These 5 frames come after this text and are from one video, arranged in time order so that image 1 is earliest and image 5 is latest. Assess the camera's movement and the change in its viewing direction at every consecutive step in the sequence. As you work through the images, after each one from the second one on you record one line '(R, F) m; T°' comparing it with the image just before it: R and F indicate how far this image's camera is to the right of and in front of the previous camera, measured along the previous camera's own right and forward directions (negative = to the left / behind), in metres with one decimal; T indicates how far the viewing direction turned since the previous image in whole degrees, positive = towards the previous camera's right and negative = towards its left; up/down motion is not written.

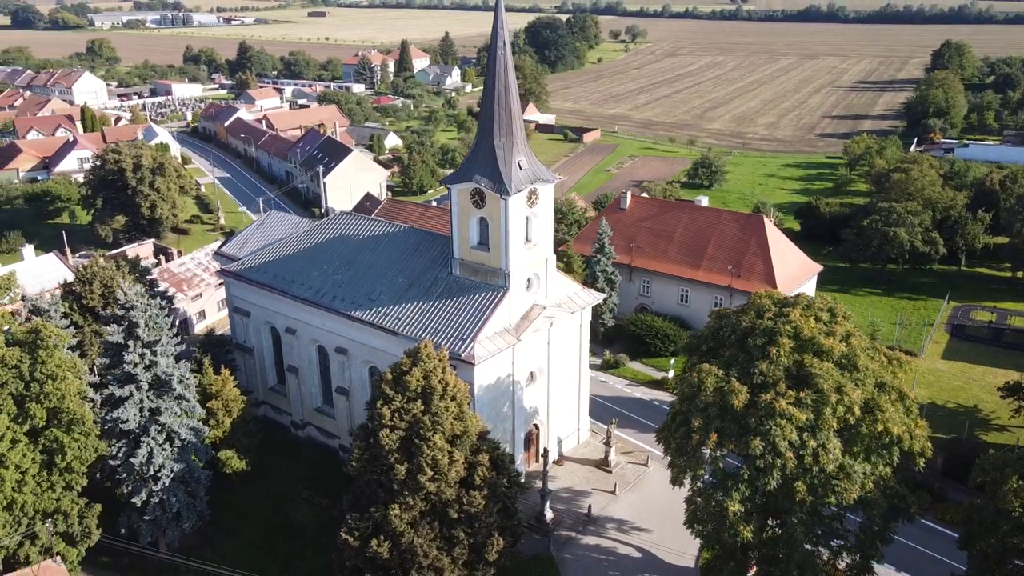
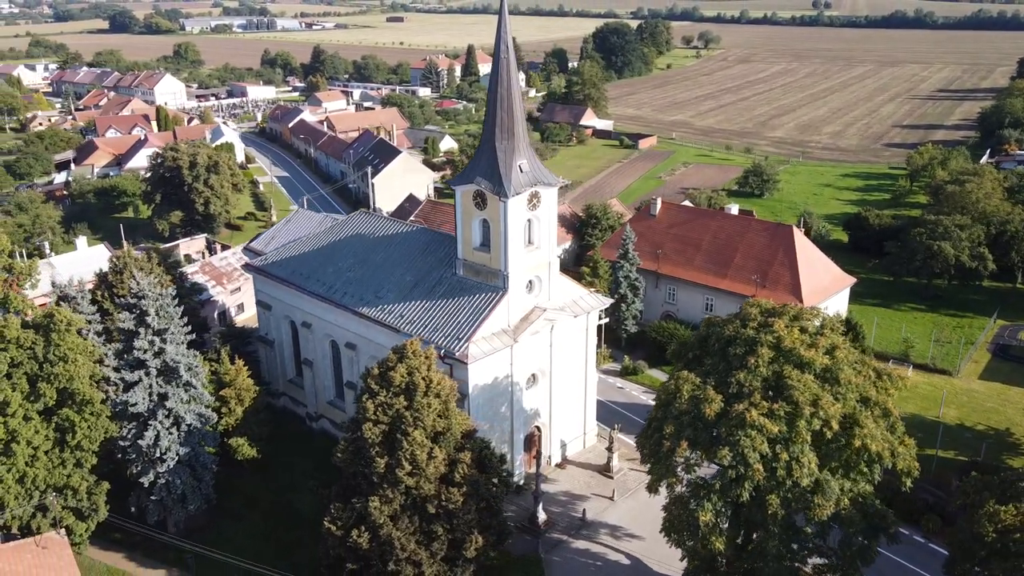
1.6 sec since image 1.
(+2.5, -0.1) m; -5°
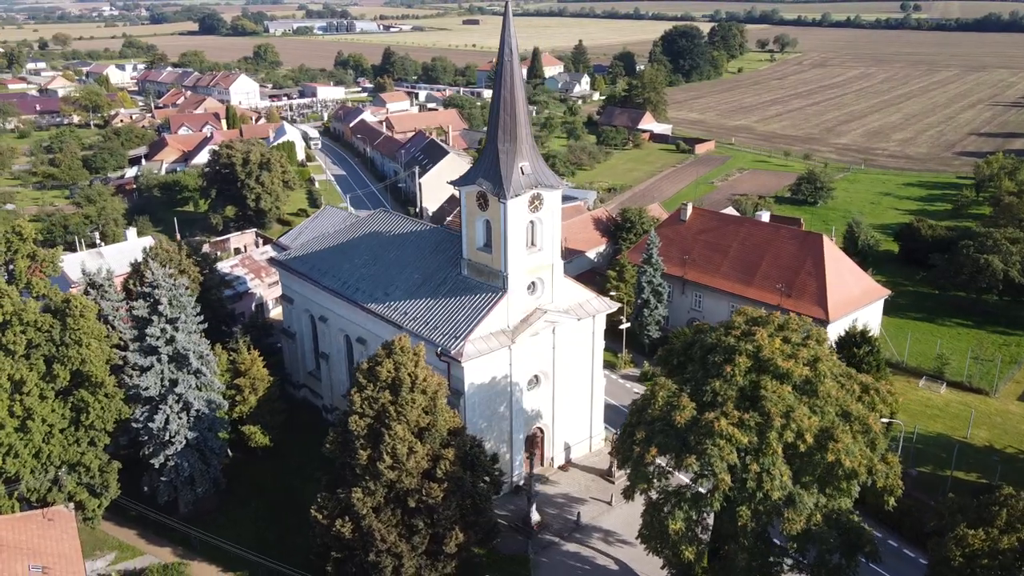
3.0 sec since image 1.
(+2.5, -0.1) m; -5°
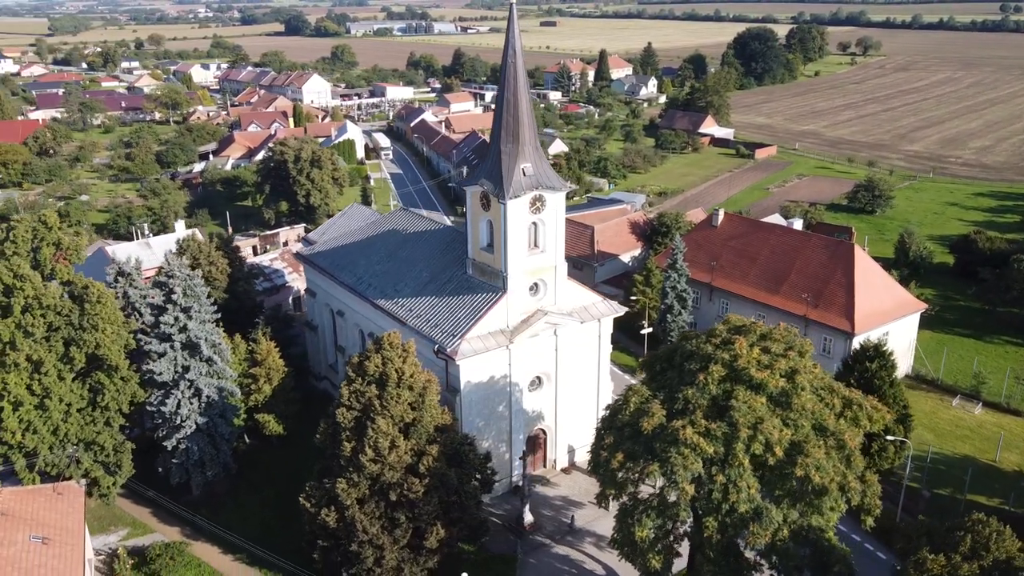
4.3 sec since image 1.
(+2.6, 0.0) m; -5°
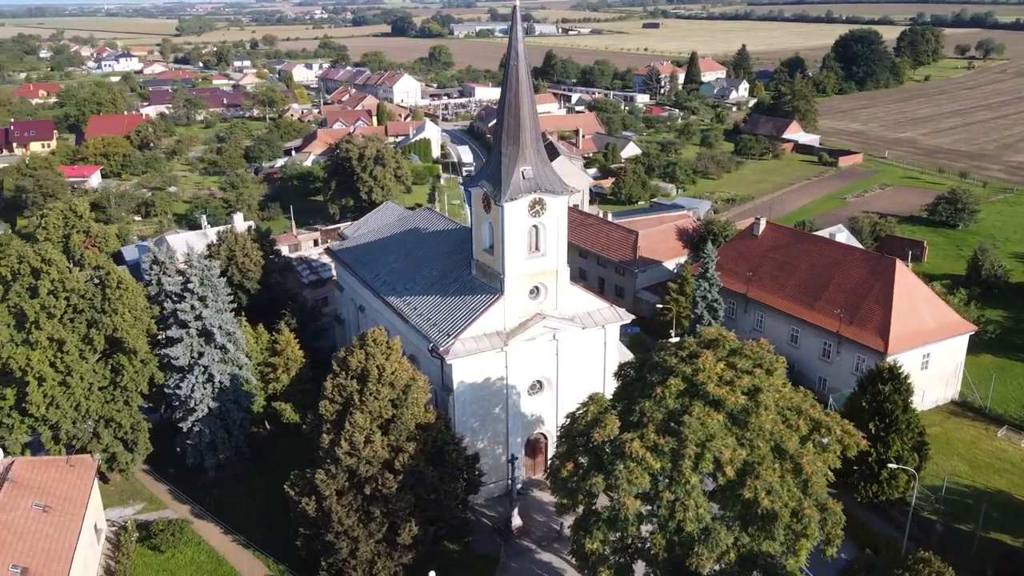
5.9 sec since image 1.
(+3.5, +0.3) m; -7°
